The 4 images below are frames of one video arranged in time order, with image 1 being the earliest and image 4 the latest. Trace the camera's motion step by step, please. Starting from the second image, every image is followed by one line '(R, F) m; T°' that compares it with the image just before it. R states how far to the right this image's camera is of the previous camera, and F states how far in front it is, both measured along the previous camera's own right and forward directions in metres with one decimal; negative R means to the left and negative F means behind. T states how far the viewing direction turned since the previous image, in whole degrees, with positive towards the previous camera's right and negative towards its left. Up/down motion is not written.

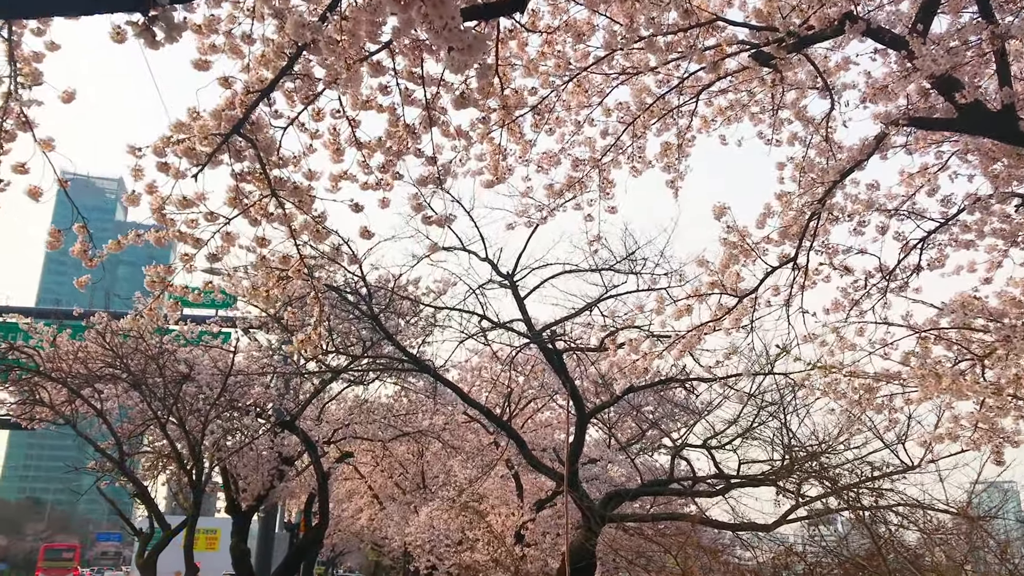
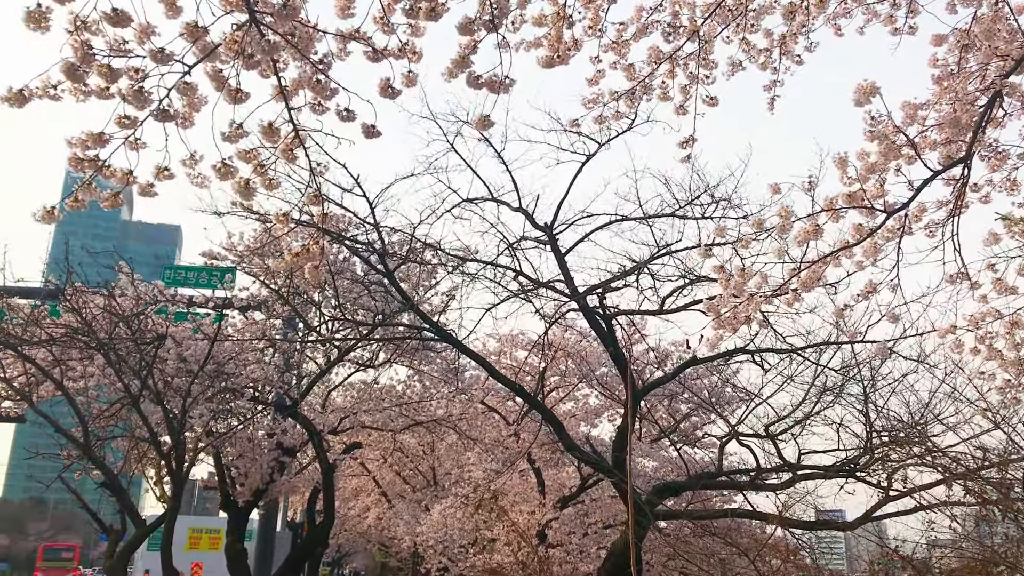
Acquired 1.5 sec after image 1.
(-0.3, +1.4) m; 0°
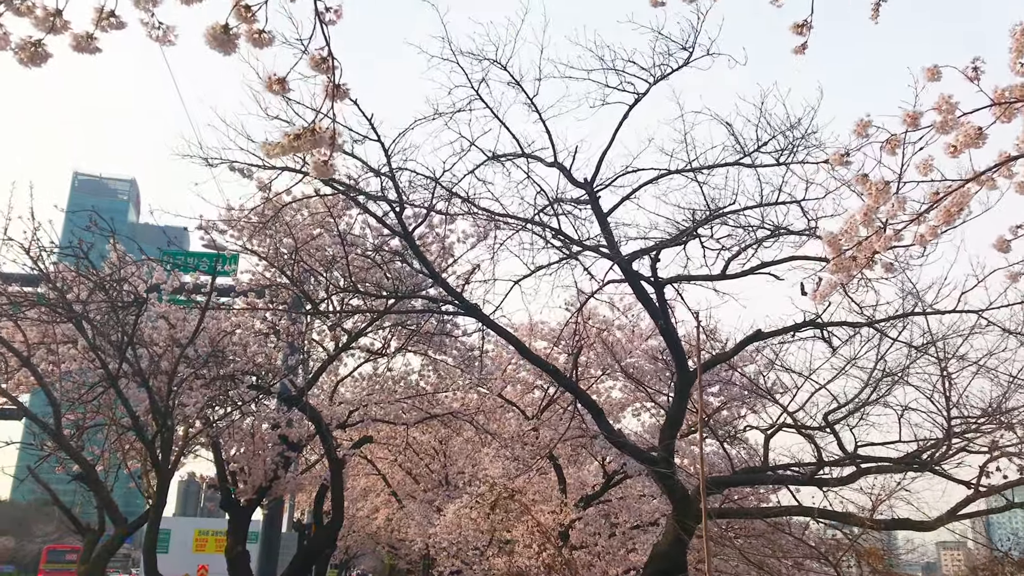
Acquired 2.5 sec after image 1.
(-0.2, +1.0) m; 0°
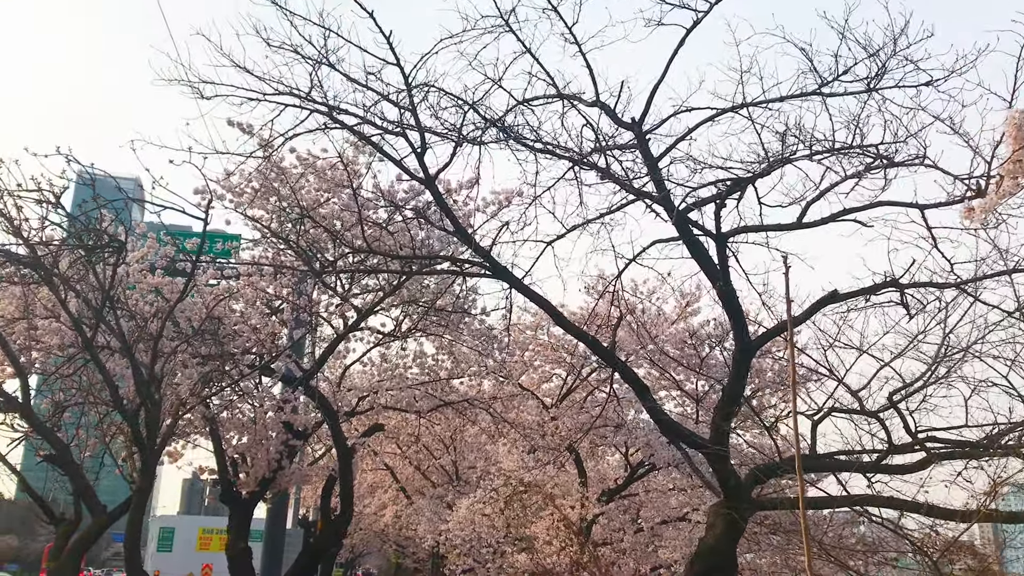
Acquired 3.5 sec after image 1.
(-0.2, +0.9) m; 0°
